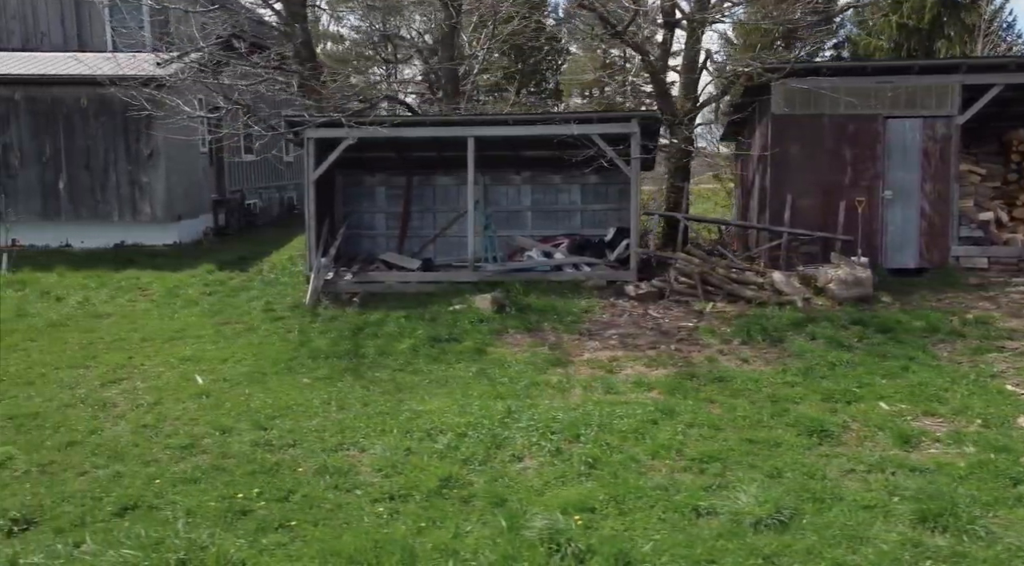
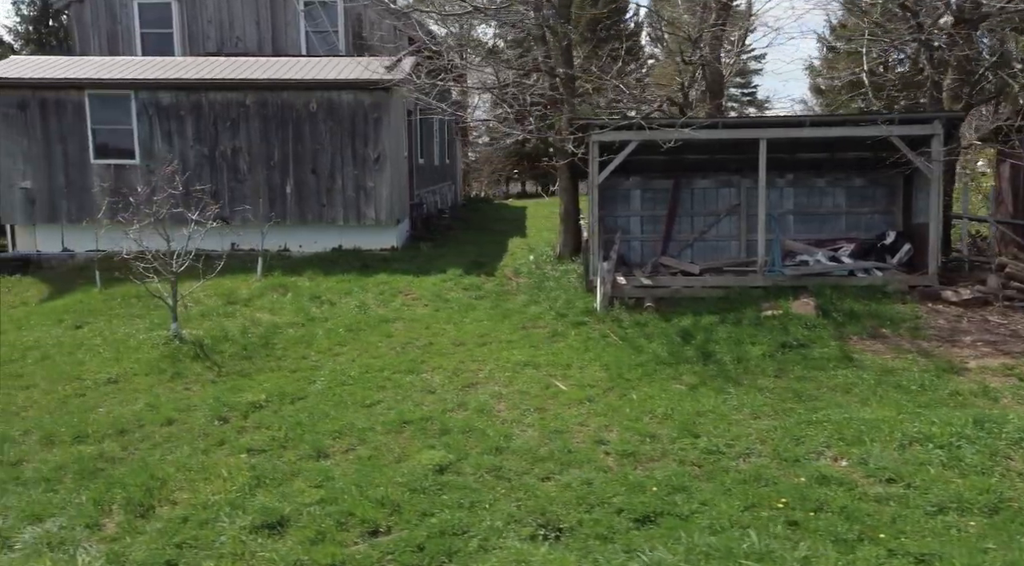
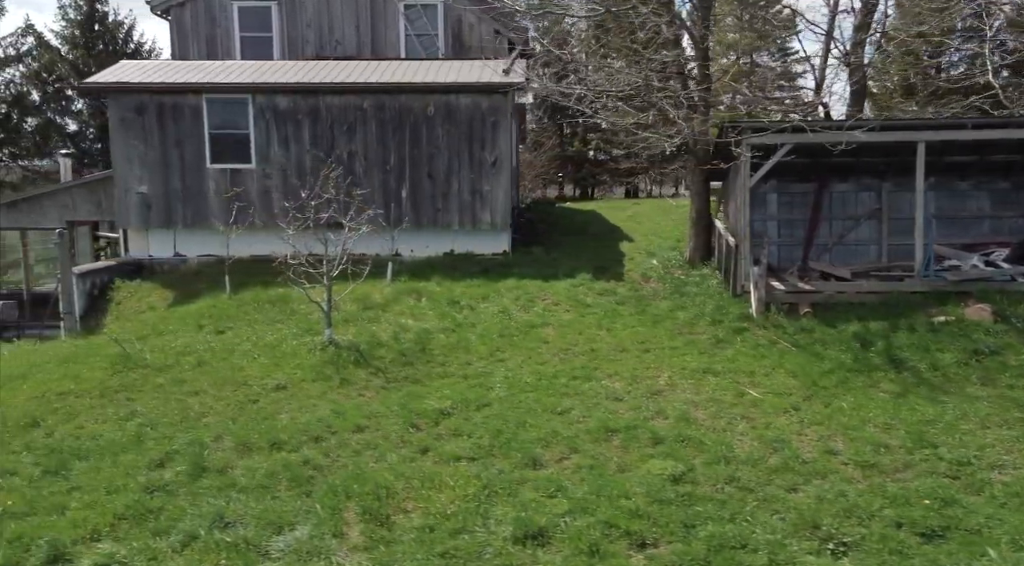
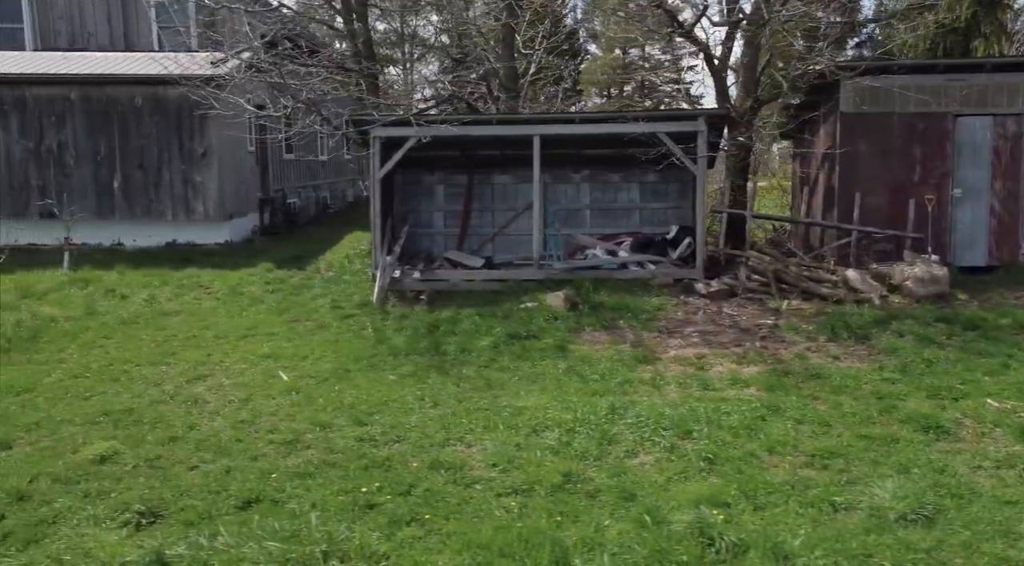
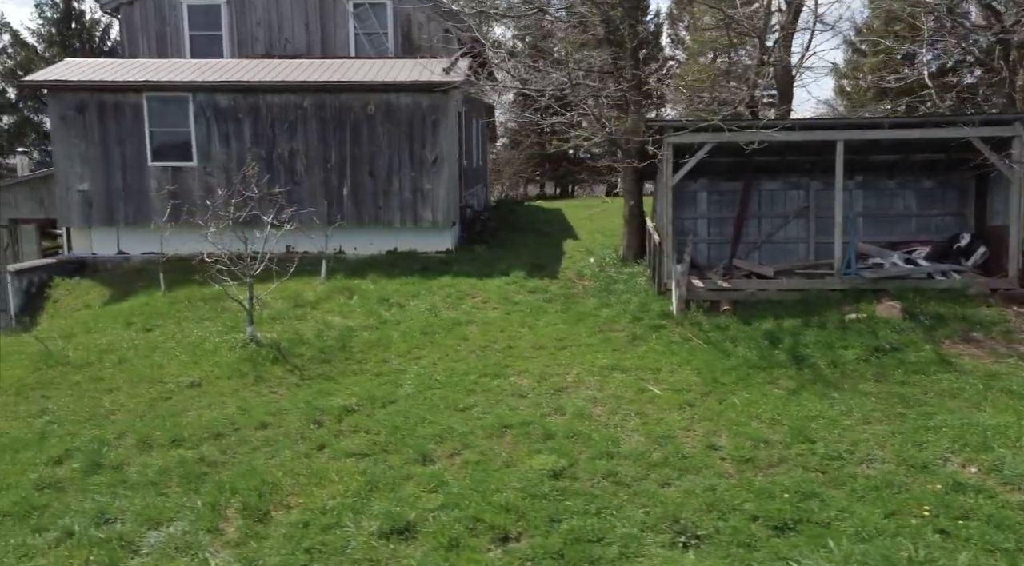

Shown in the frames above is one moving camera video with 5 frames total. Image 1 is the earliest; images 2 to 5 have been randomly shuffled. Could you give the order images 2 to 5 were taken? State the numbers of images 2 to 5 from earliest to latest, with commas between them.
4, 2, 5, 3
